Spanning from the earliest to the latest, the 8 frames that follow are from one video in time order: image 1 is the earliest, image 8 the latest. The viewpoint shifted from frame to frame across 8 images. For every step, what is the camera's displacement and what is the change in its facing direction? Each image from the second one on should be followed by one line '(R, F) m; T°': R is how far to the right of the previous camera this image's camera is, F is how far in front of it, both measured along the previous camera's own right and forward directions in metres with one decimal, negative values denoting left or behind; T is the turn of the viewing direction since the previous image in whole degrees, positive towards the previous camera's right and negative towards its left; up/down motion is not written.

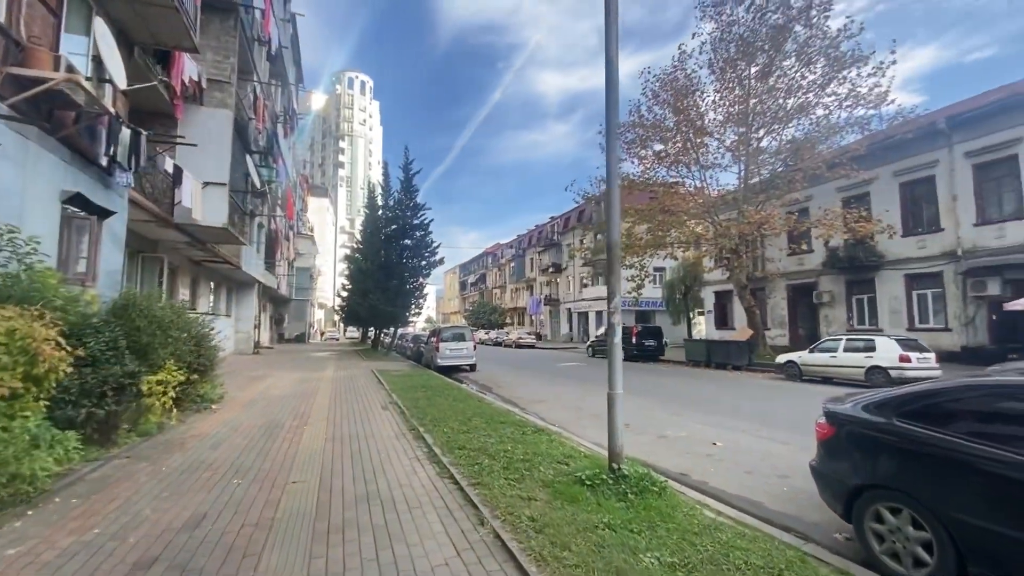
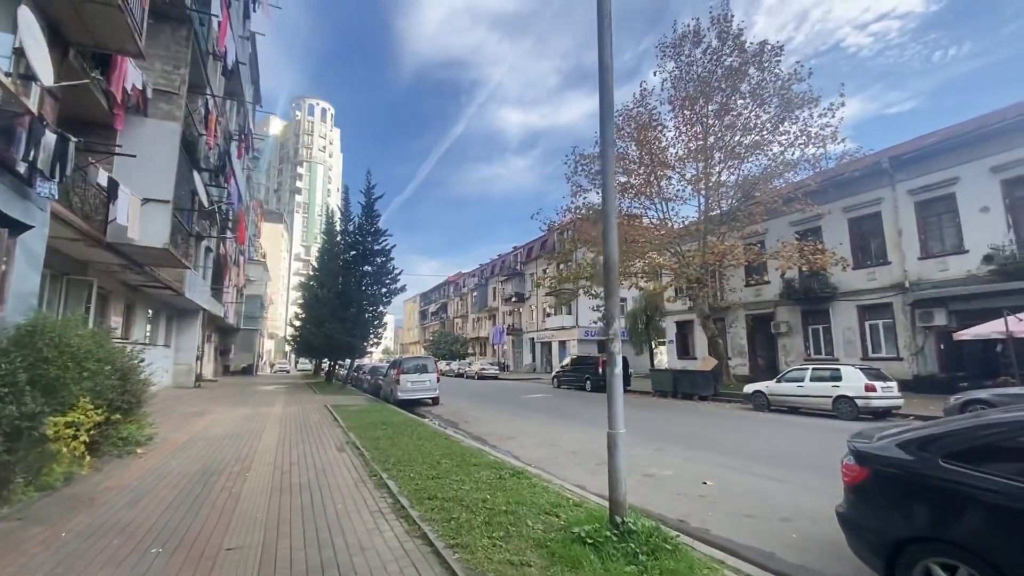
(-0.2, +0.6) m; +5°
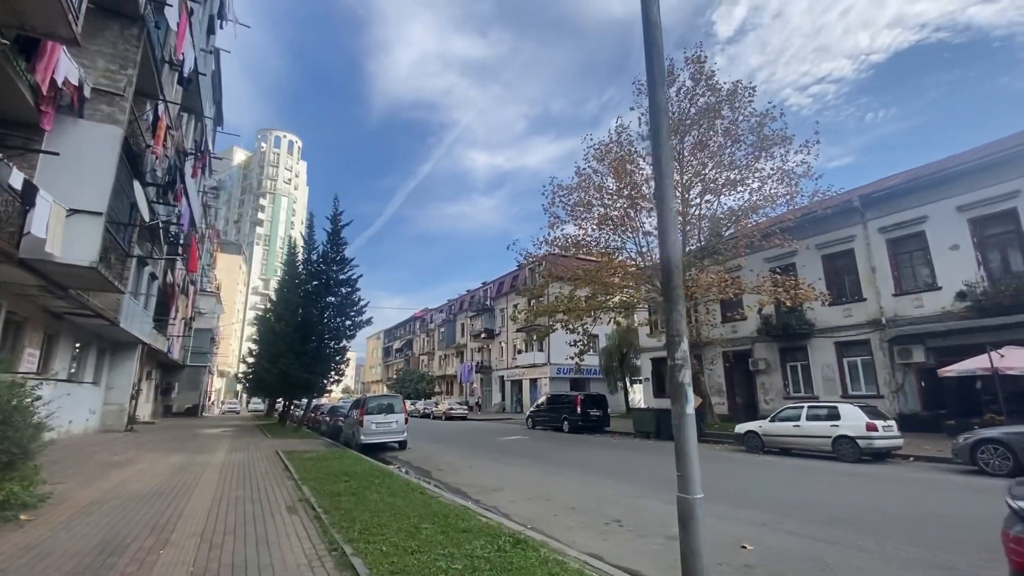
(-0.4, +1.1) m; +4°
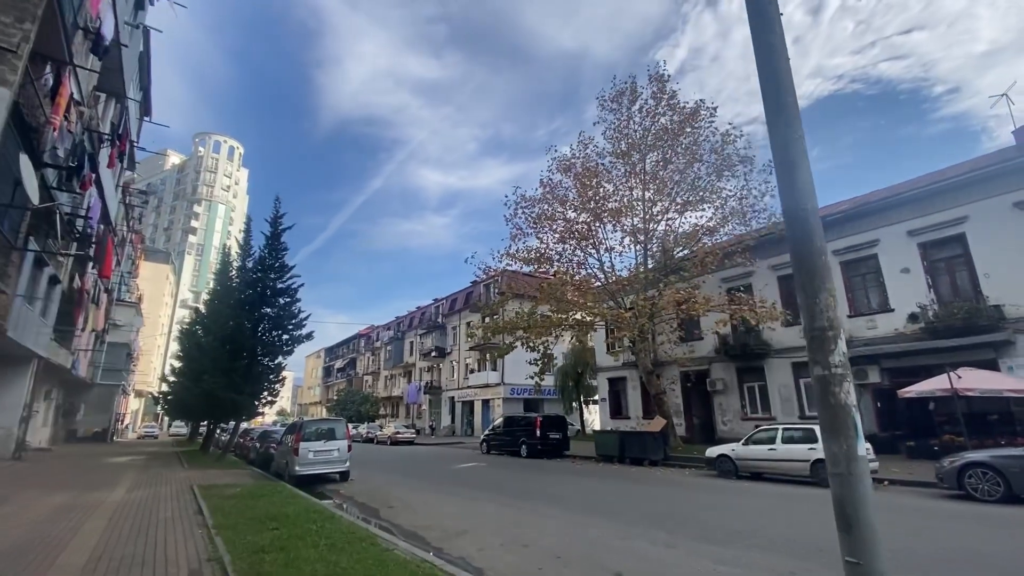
(-0.4, +1.2) m; +6°
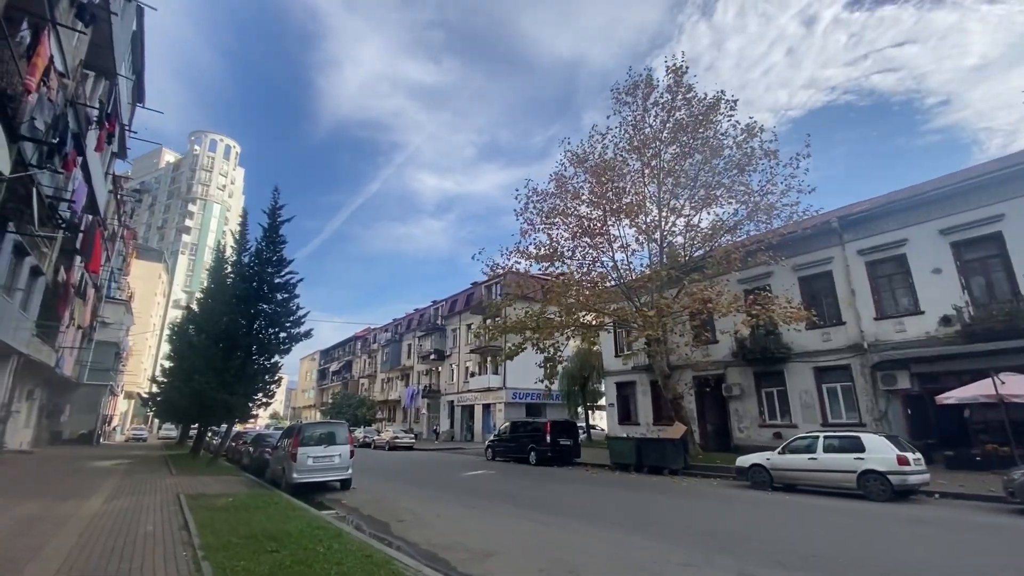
(-0.6, +1.0) m; +1°
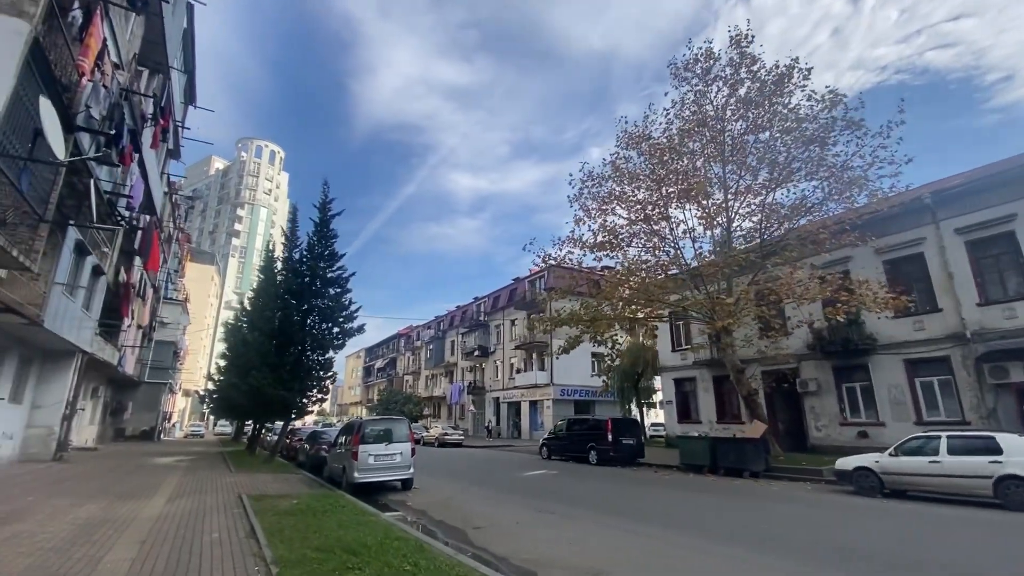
(-0.8, +0.9) m; -4°
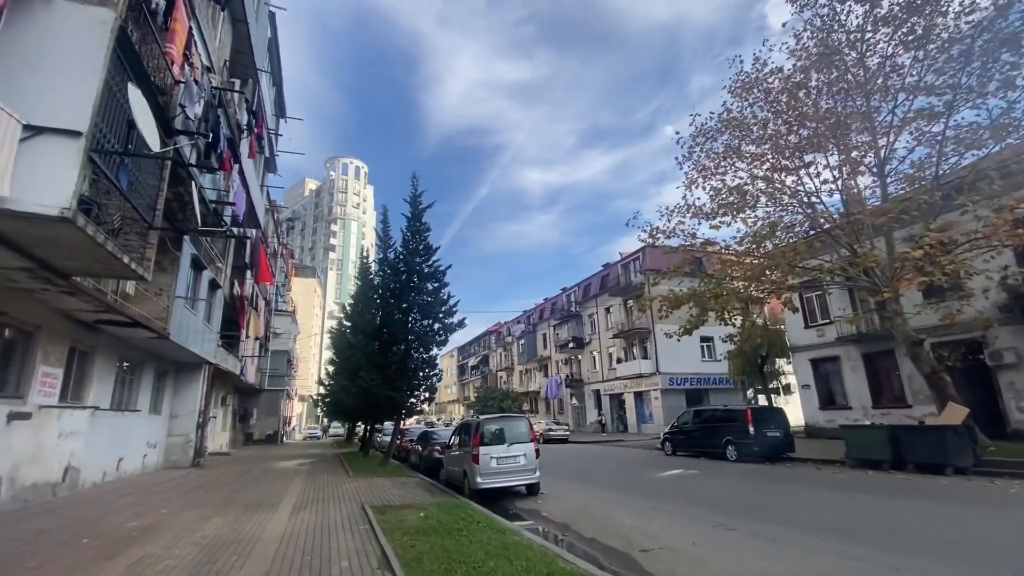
(-1.0, +1.5) m; -10°
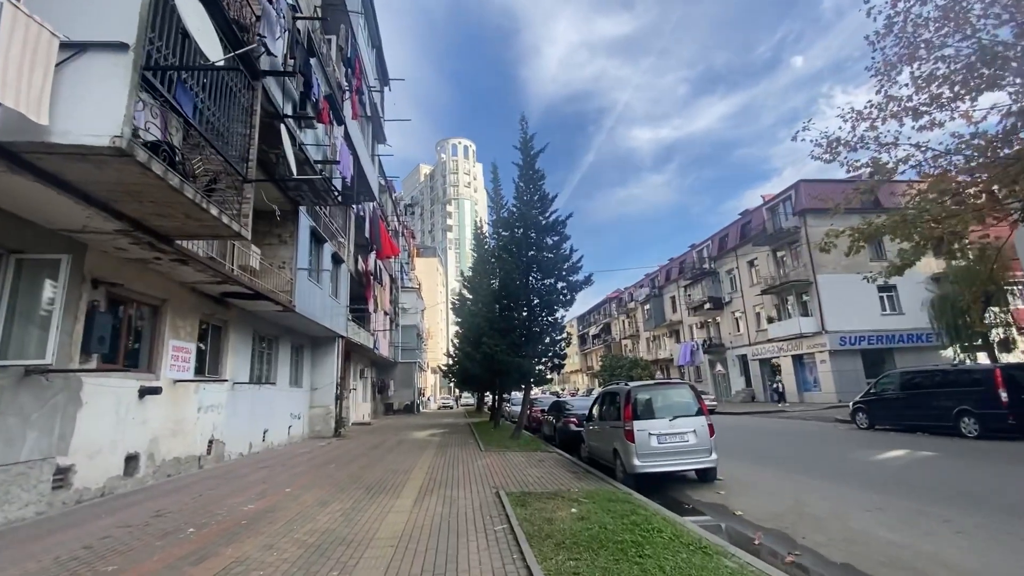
(-0.6, +2.2) m; -14°
